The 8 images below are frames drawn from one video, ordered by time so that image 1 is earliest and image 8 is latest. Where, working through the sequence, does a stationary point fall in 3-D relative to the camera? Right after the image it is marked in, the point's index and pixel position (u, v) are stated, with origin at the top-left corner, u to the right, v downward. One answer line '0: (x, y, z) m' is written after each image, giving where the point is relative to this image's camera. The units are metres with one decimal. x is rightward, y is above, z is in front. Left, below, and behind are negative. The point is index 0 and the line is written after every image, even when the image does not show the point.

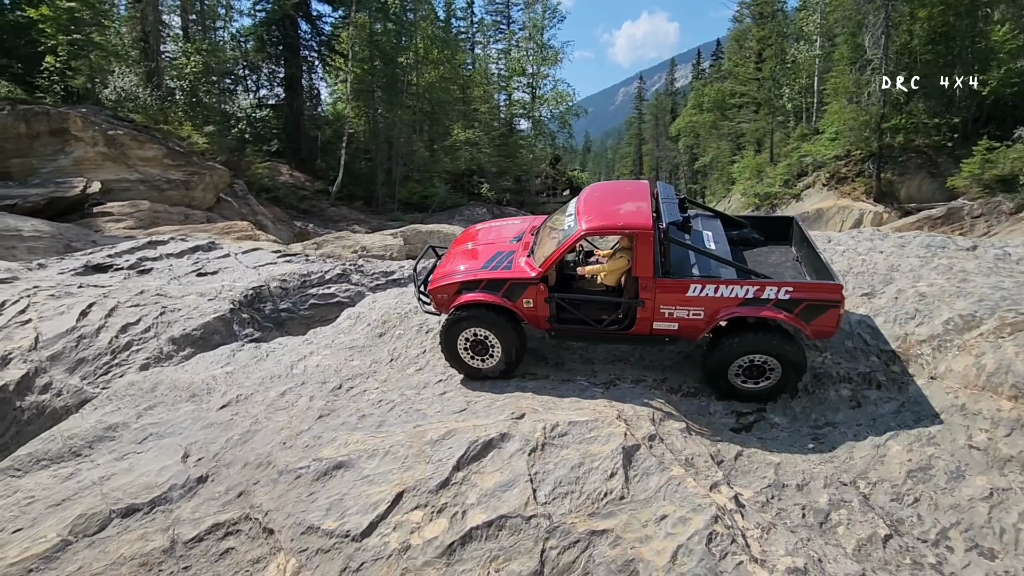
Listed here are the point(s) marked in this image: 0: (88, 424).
0: (-4.7, -1.5, +5.8) m
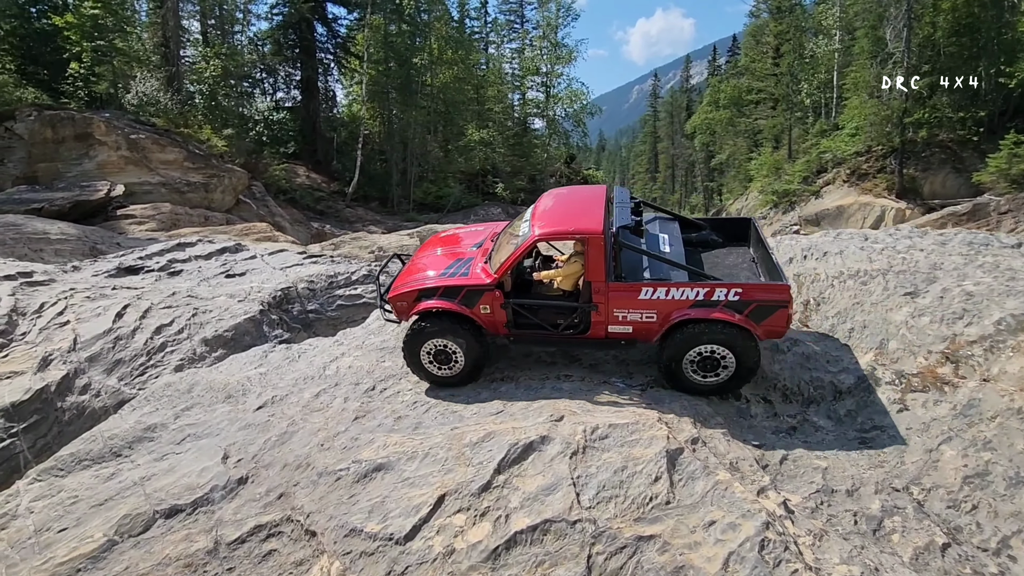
0: (-4.3, -1.5, +5.9) m
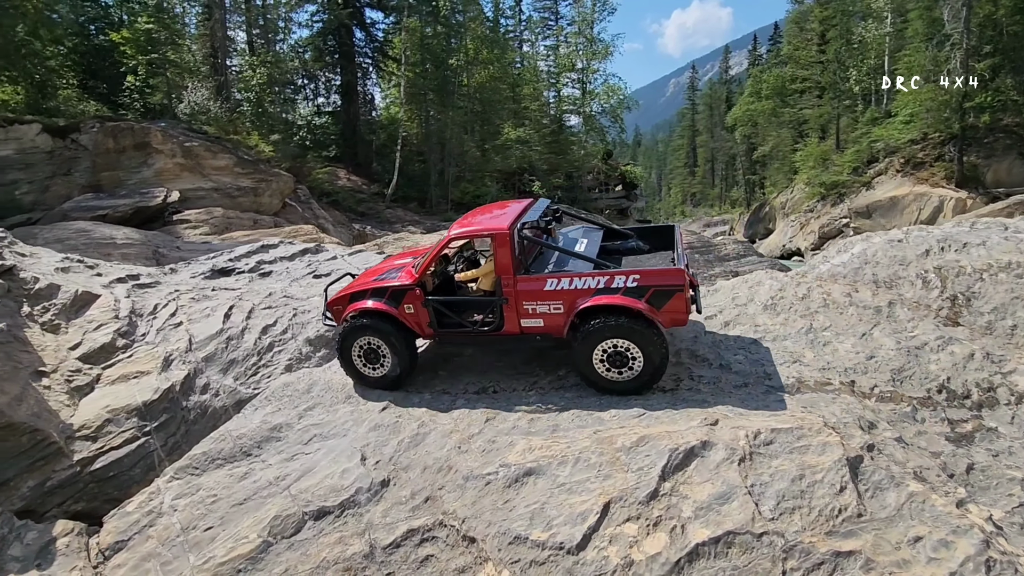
0: (-2.9, -1.5, +6.0) m
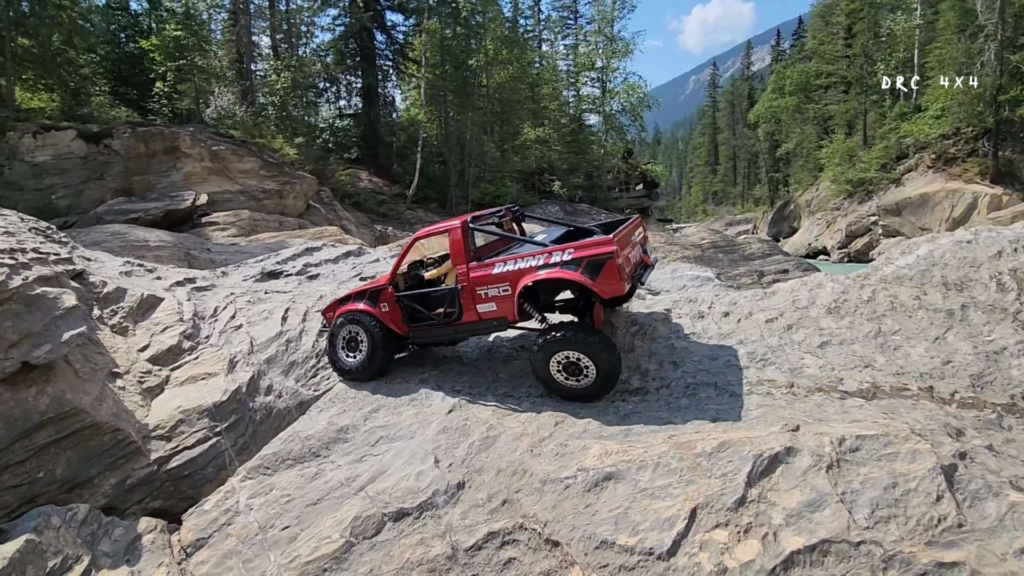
0: (-2.2, -1.6, +6.1) m
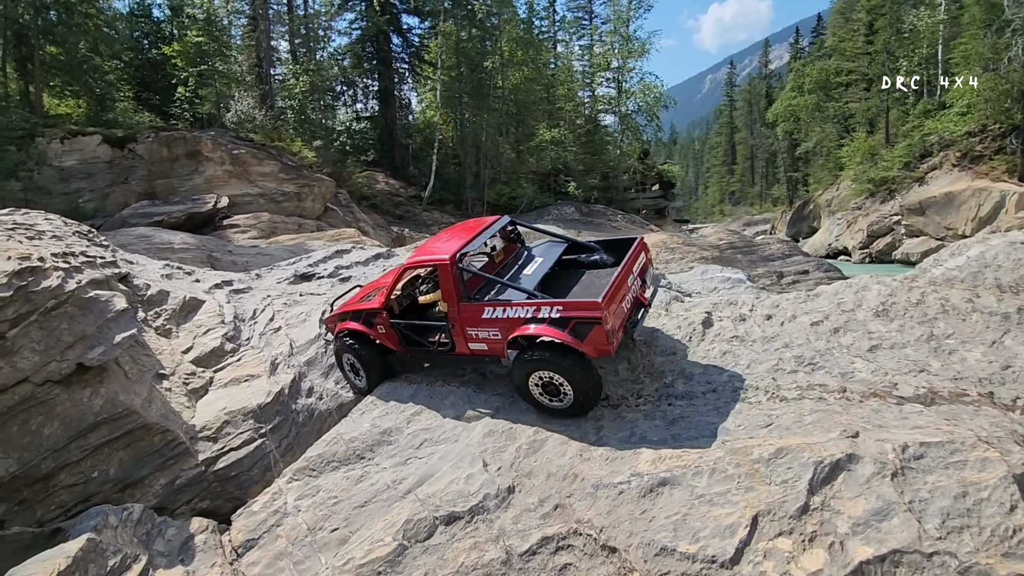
0: (-1.7, -1.6, +6.1) m
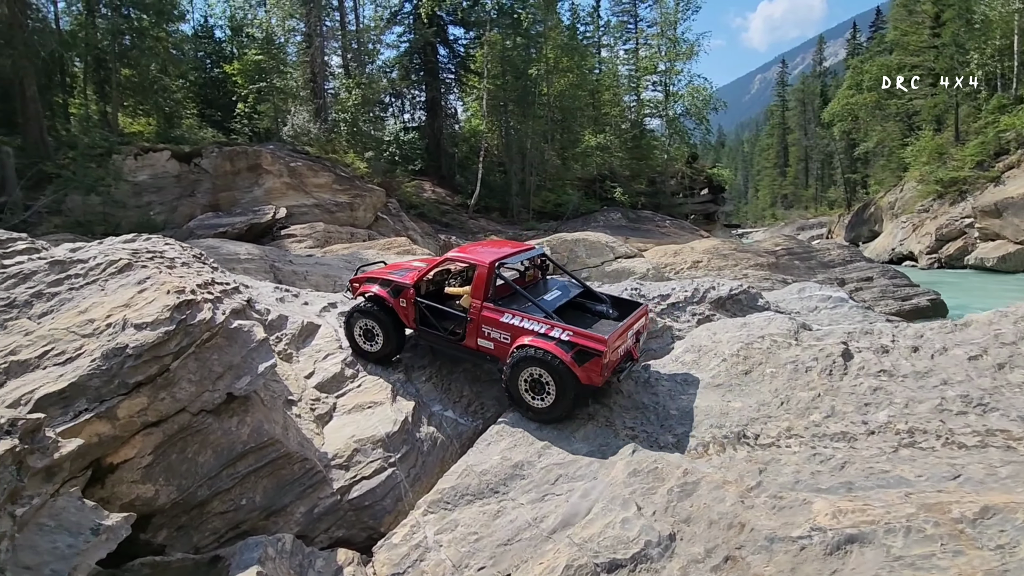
0: (-0.2, -2.0, +6.1) m
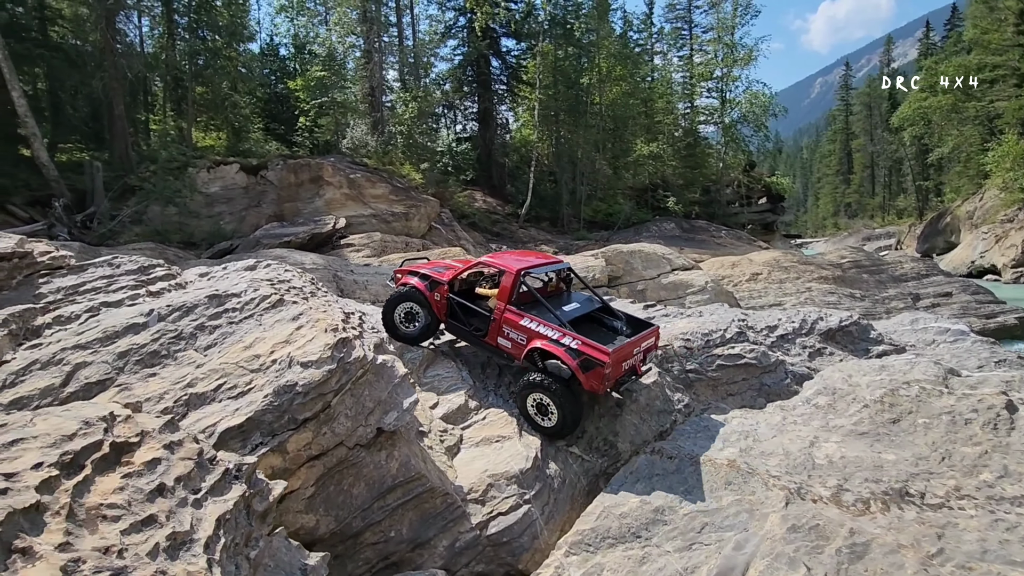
0: (+1.3, -2.5, +6.0) m
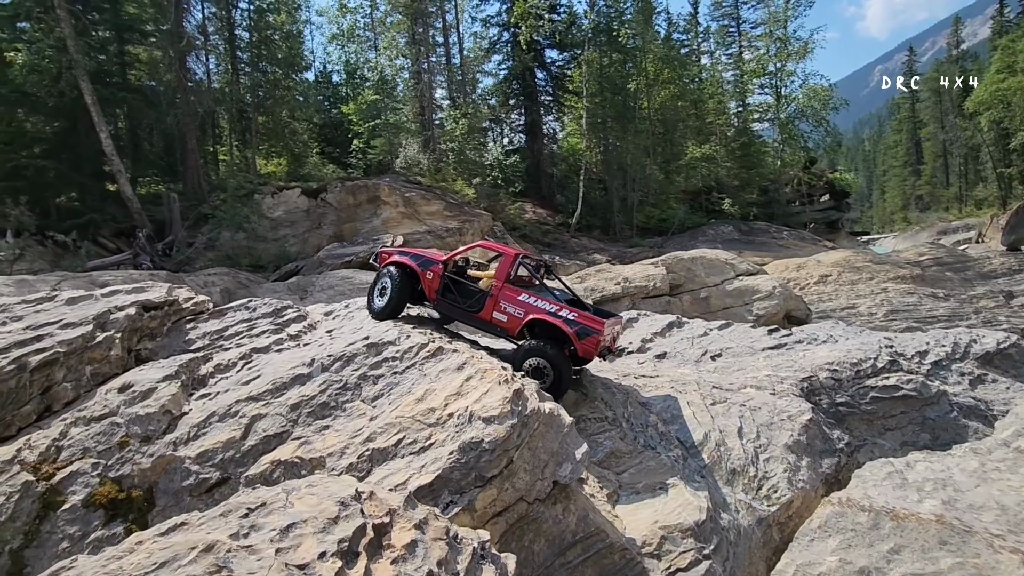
0: (+3.3, -2.9, +5.6) m
